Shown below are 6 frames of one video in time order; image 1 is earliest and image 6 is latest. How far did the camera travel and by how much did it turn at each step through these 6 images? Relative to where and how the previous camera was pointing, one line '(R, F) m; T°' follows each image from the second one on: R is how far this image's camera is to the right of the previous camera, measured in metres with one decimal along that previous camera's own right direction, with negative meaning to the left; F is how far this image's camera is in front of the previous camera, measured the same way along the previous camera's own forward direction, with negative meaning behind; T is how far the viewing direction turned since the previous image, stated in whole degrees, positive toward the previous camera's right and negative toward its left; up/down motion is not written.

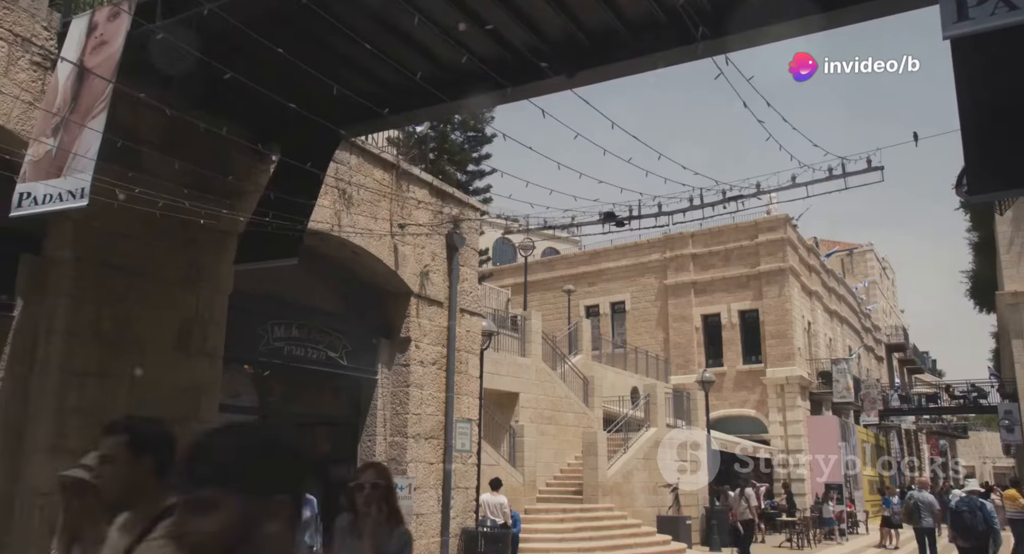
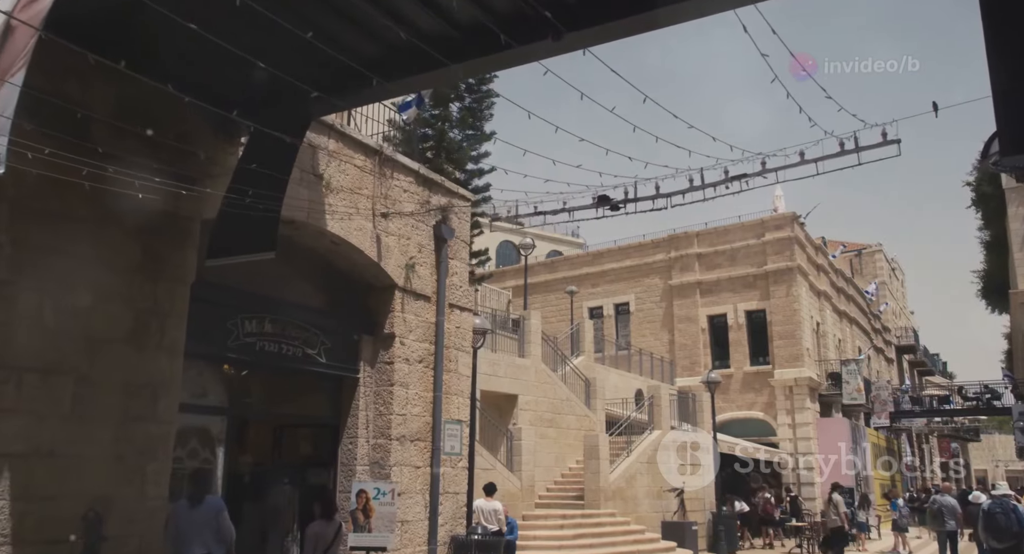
(+0.2, +0.6) m; 0°
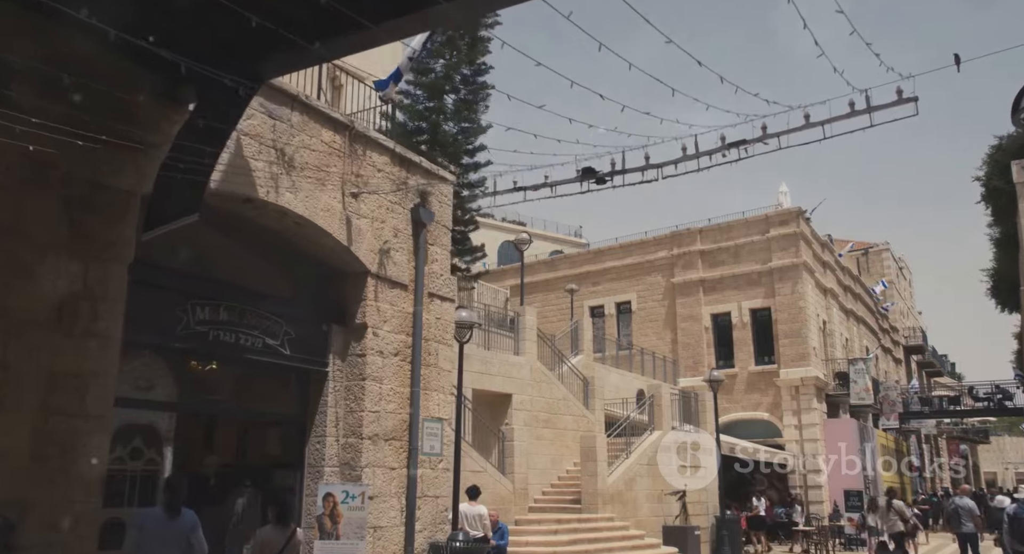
(+0.2, +0.7) m; 0°
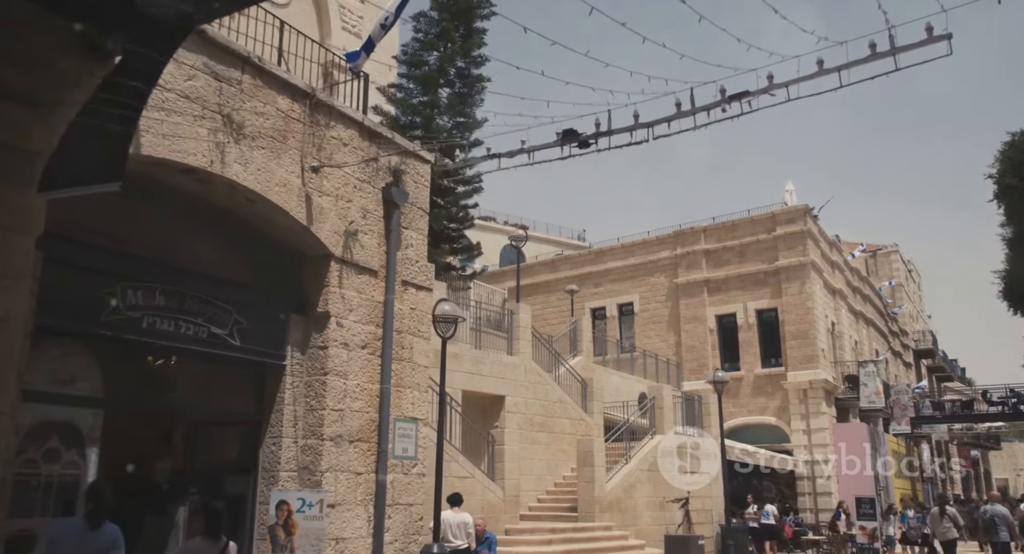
(+0.3, +0.8) m; 0°
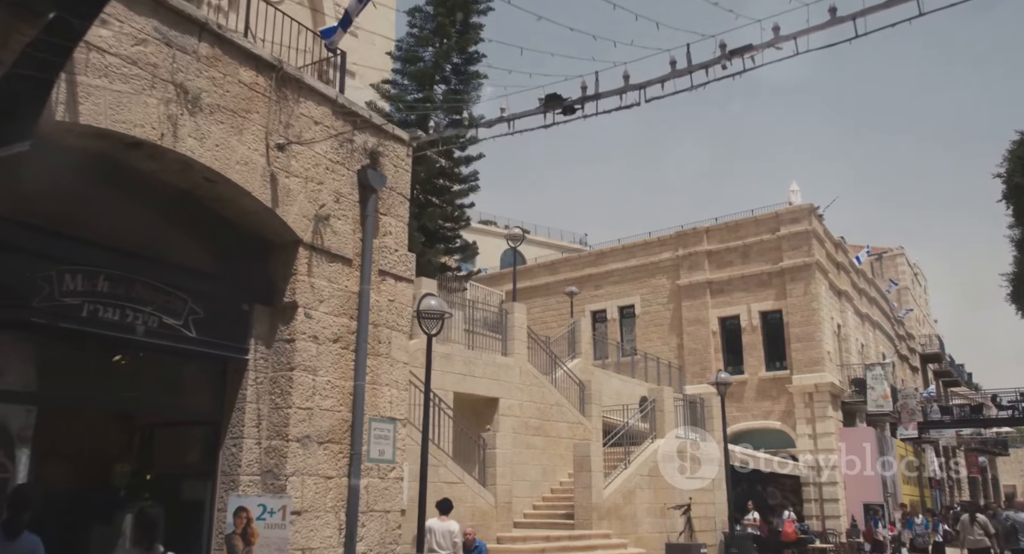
(+0.2, +0.6) m; 0°
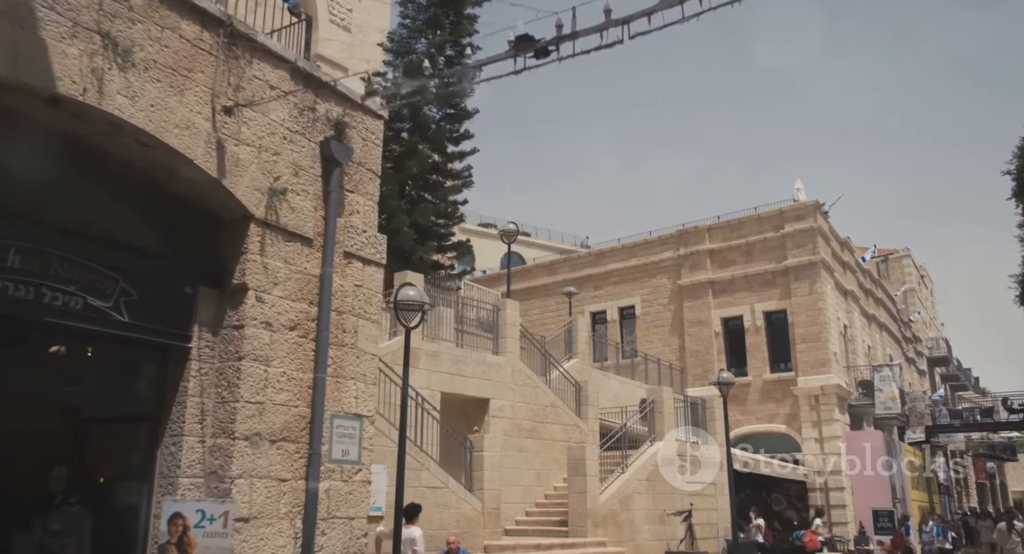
(+0.2, +0.7) m; 0°
